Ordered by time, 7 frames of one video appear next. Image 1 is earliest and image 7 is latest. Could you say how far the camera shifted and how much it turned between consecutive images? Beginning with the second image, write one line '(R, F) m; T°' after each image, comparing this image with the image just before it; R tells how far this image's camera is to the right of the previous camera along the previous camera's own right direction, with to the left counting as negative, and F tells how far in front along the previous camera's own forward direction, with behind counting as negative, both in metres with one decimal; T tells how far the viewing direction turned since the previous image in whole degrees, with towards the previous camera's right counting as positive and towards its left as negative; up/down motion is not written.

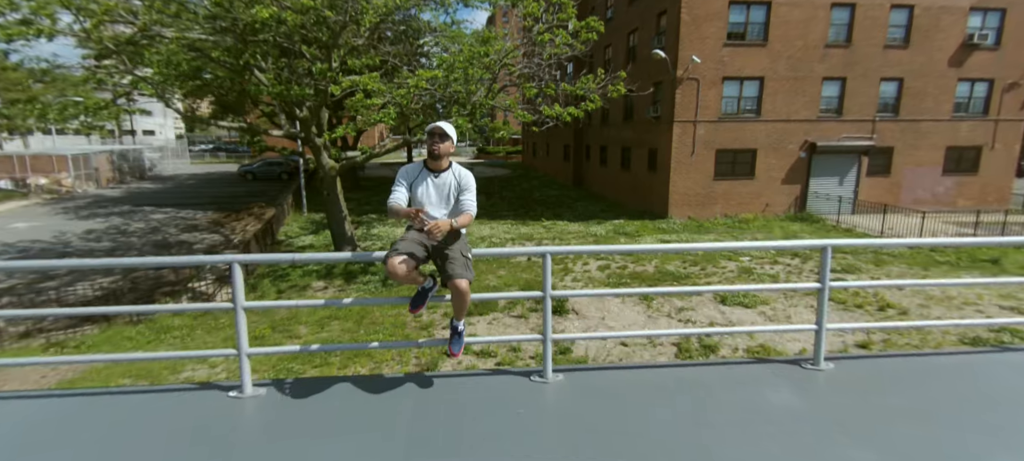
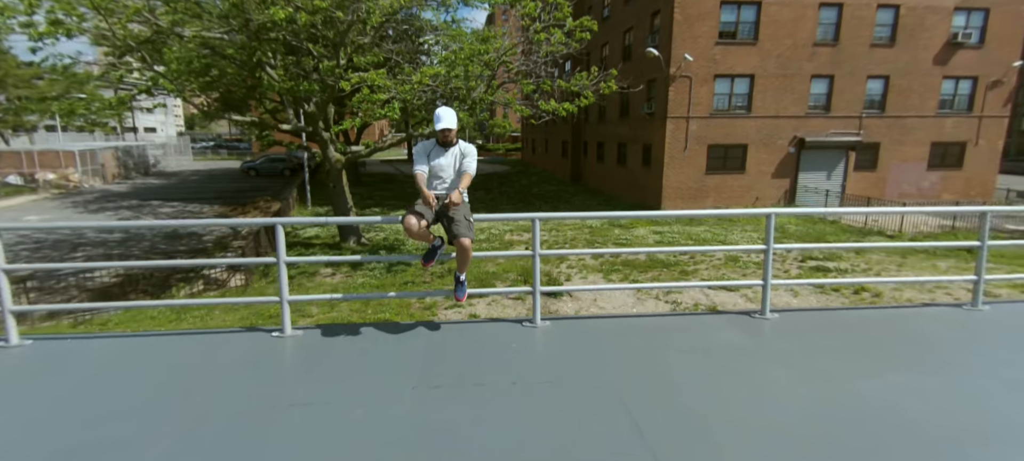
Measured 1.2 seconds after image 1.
(0.0, -0.5) m; 0°
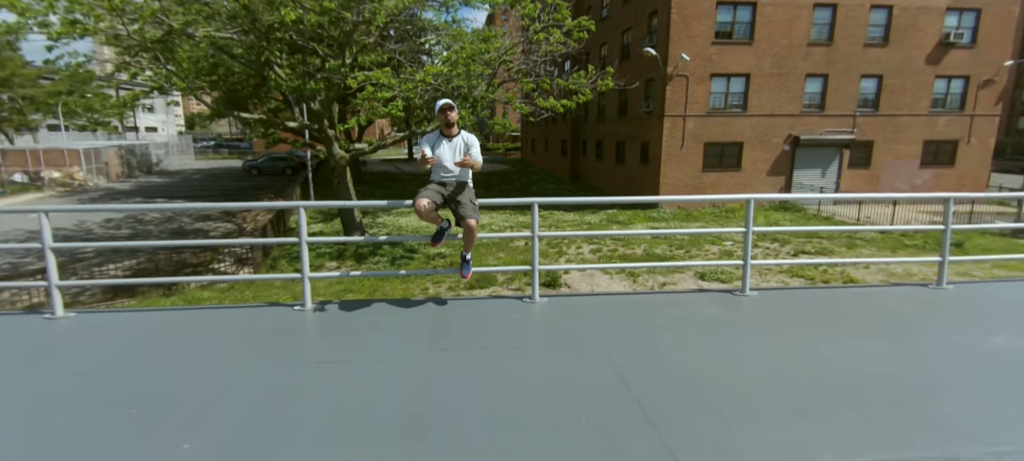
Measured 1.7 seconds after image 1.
(0.0, -0.3) m; 0°
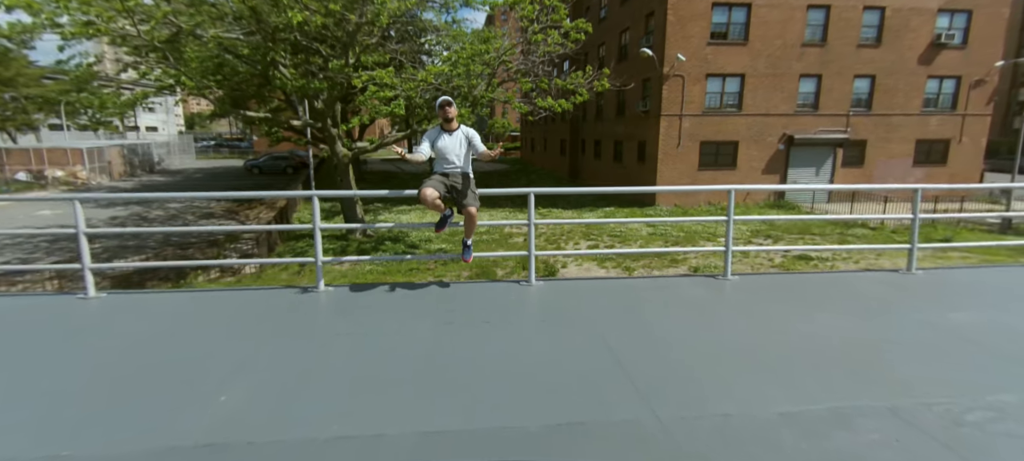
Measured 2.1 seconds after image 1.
(0.0, -0.3) m; 0°
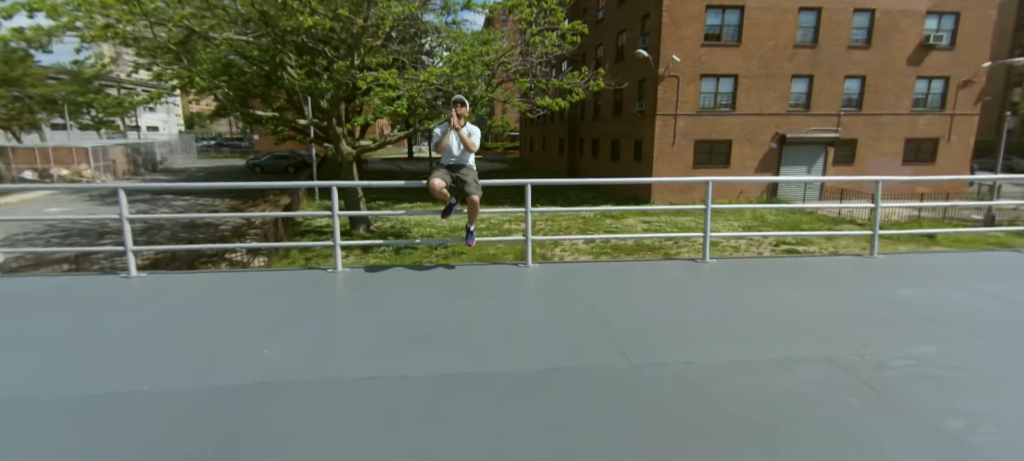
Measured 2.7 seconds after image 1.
(0.0, -0.4) m; 0°
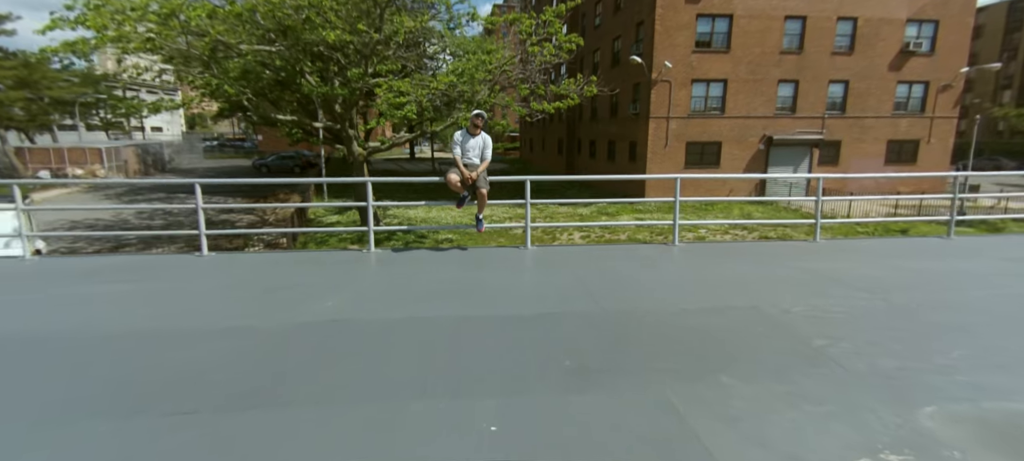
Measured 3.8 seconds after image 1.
(0.0, -0.8) m; 0°
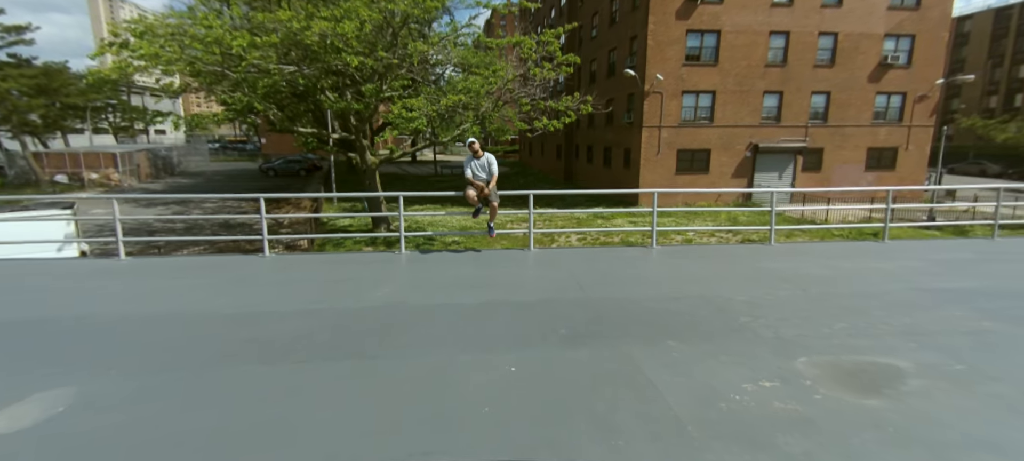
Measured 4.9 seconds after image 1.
(-0.1, -1.0) m; 0°
